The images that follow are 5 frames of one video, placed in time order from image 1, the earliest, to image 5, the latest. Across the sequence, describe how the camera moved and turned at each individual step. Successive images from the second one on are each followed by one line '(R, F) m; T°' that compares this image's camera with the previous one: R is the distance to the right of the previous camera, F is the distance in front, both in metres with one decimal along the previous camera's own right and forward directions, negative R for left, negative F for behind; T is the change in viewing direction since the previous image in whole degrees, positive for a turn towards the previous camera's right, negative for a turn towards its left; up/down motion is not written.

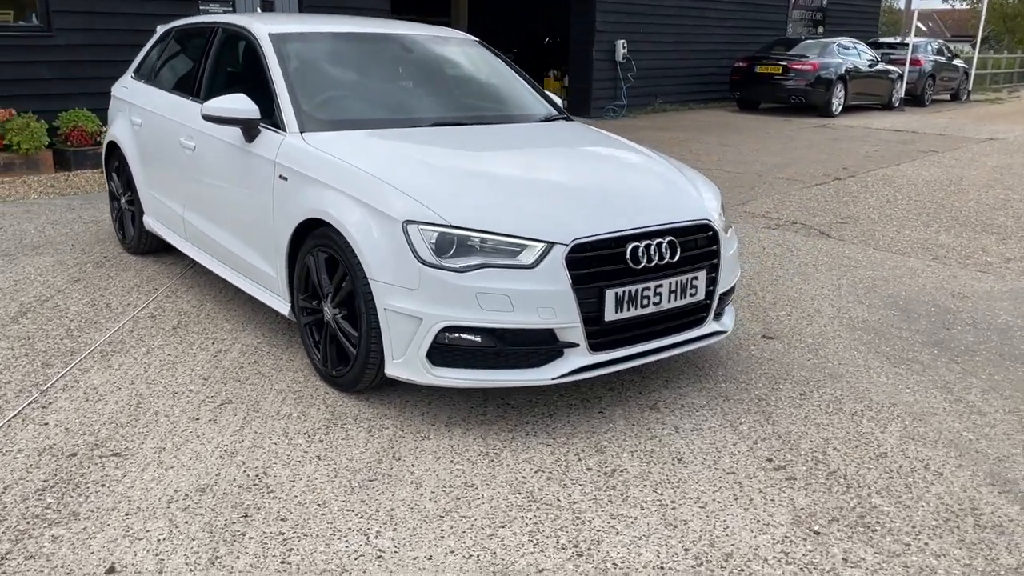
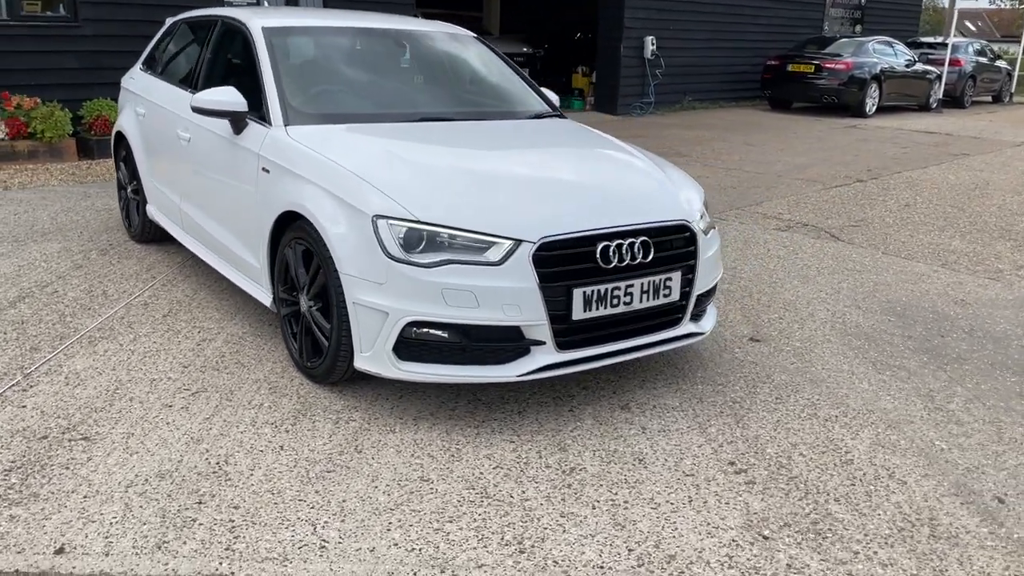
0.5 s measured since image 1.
(+0.2, 0.0) m; -2°
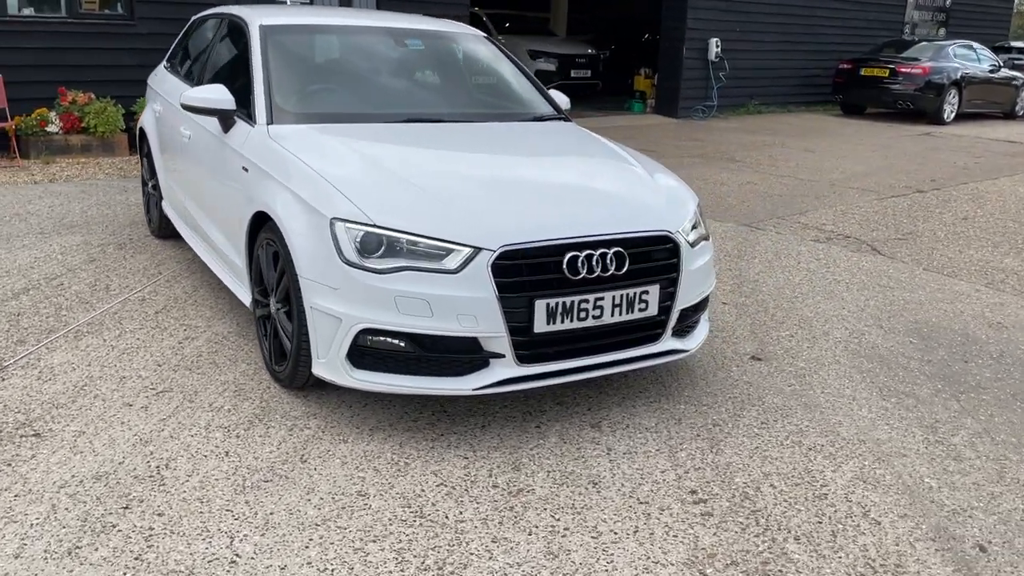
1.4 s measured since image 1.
(+0.4, +0.2) m; -5°
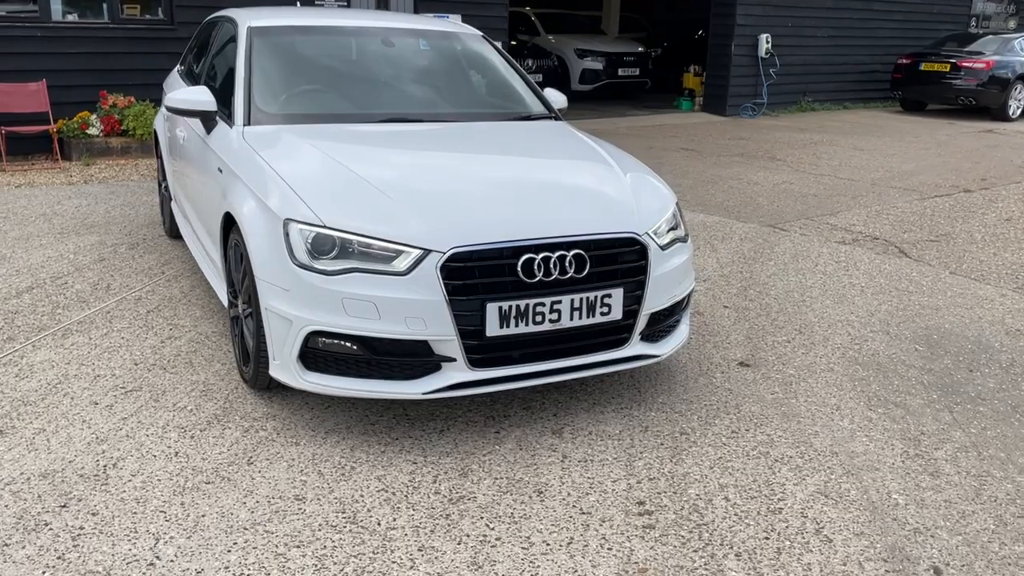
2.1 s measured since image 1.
(+0.4, +0.1) m; -4°
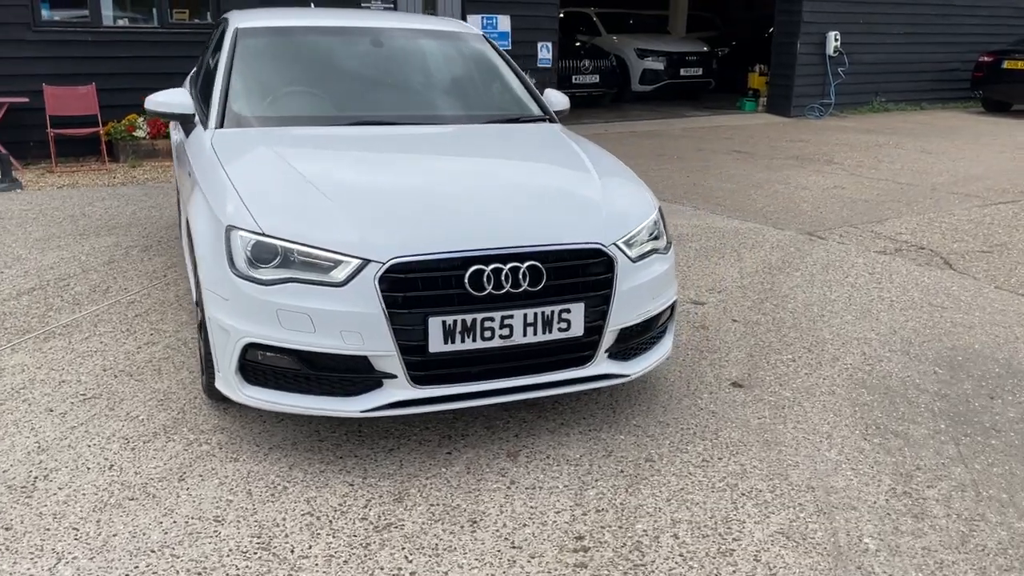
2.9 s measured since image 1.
(+0.4, +0.2) m; -5°
